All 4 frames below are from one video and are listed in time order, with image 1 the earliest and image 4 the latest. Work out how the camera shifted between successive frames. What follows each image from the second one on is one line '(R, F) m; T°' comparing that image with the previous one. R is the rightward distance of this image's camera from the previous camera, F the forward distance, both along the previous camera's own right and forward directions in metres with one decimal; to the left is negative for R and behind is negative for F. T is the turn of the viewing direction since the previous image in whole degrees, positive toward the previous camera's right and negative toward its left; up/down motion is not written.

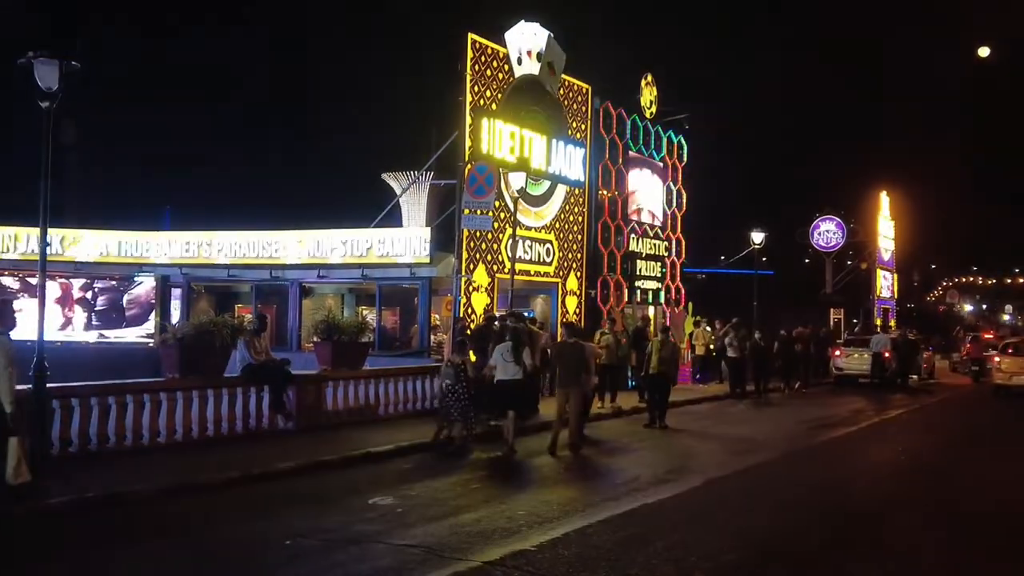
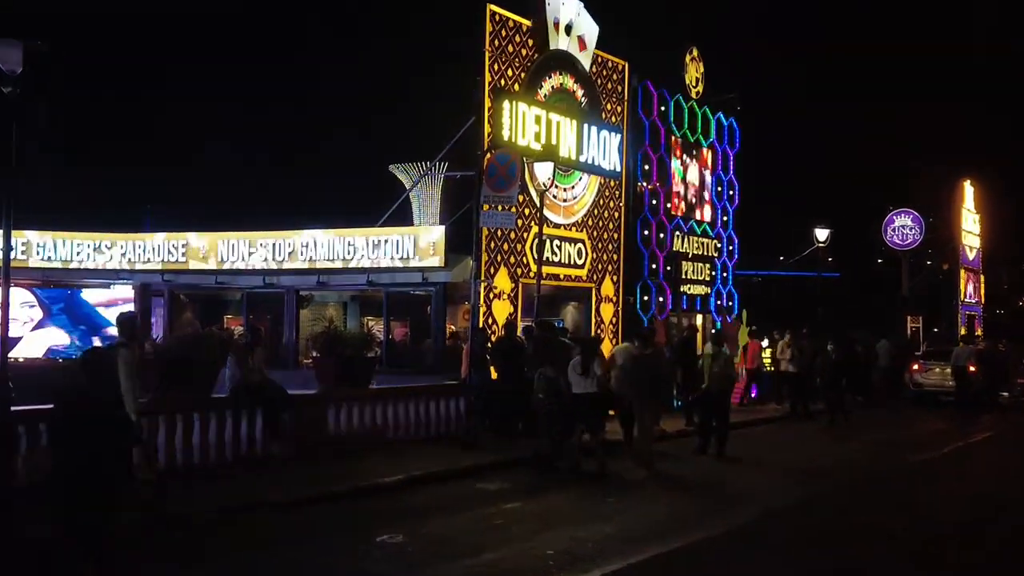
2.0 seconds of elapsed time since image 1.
(-0.1, +2.9) m; -1°
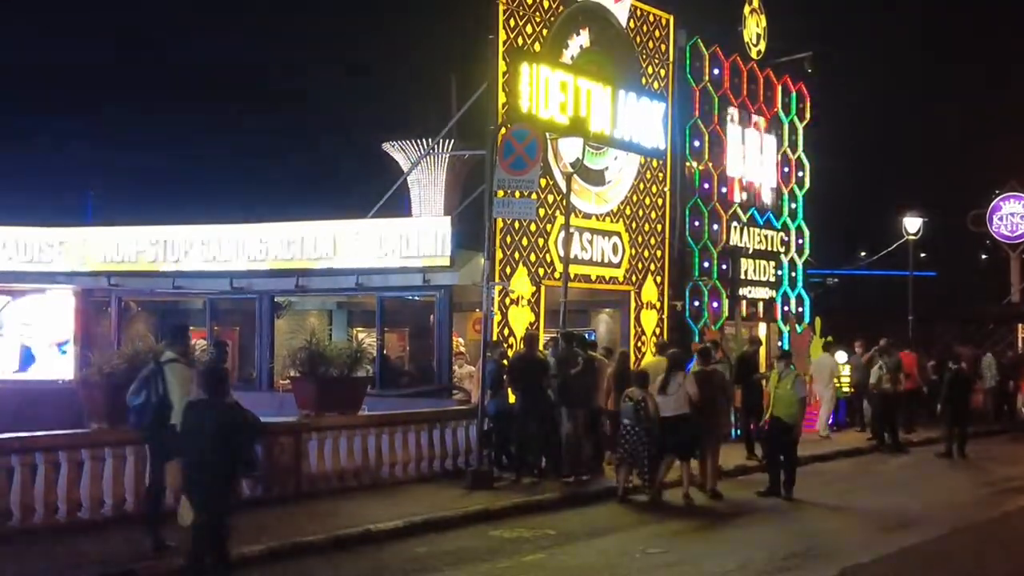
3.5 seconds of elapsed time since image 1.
(-0.2, +3.7) m; 0°
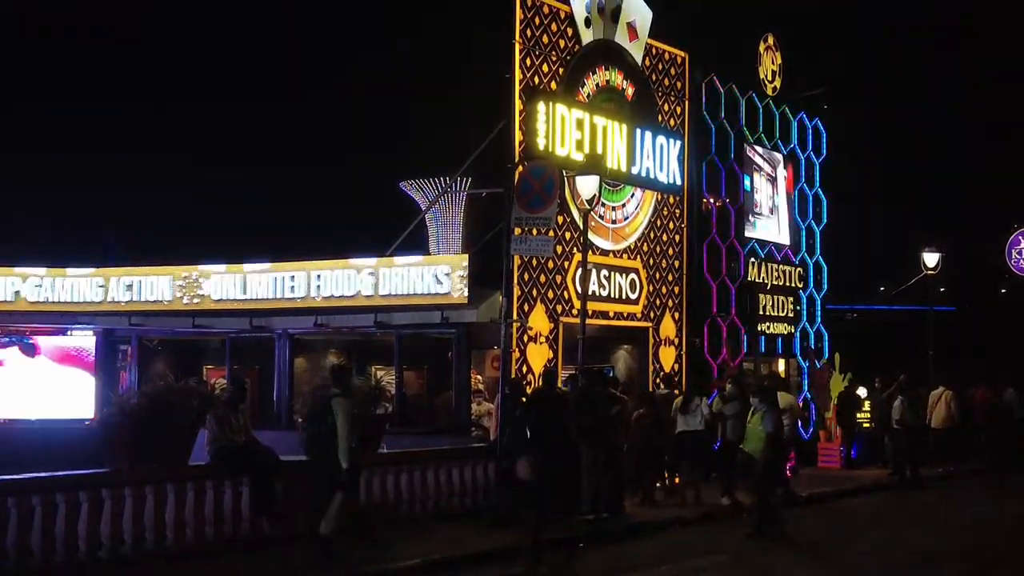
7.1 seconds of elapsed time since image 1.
(0.0, 0.0) m; -1°
